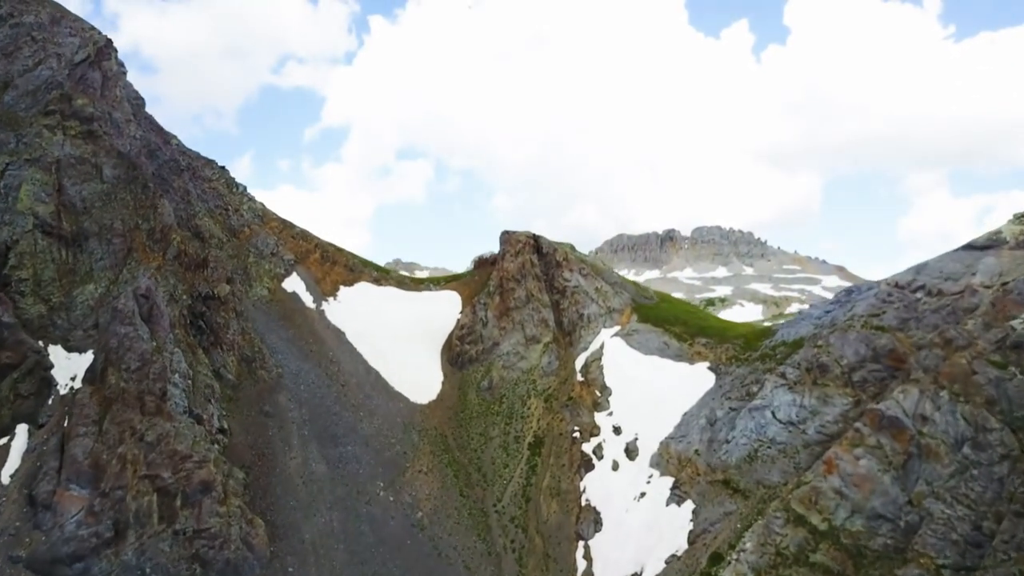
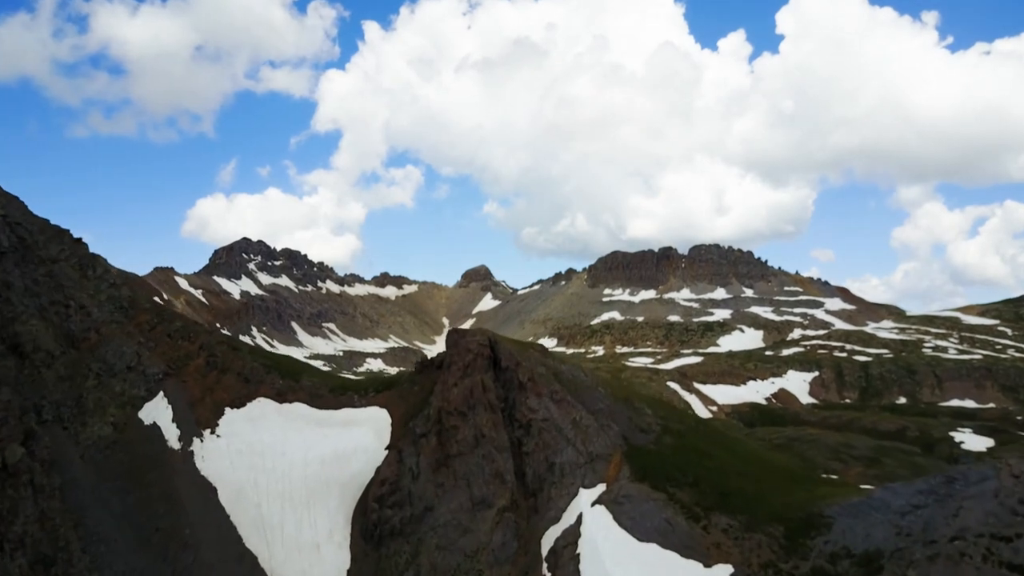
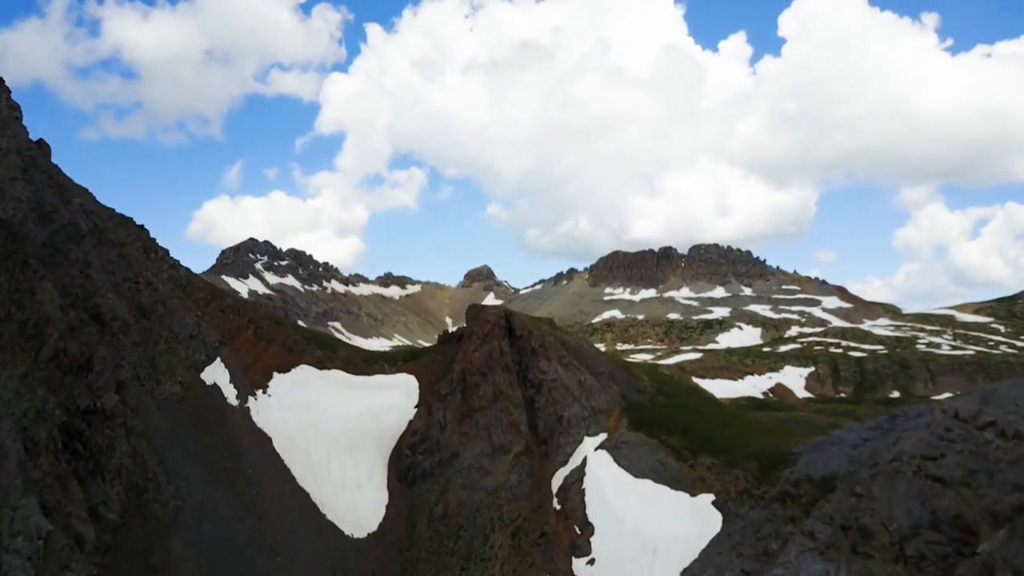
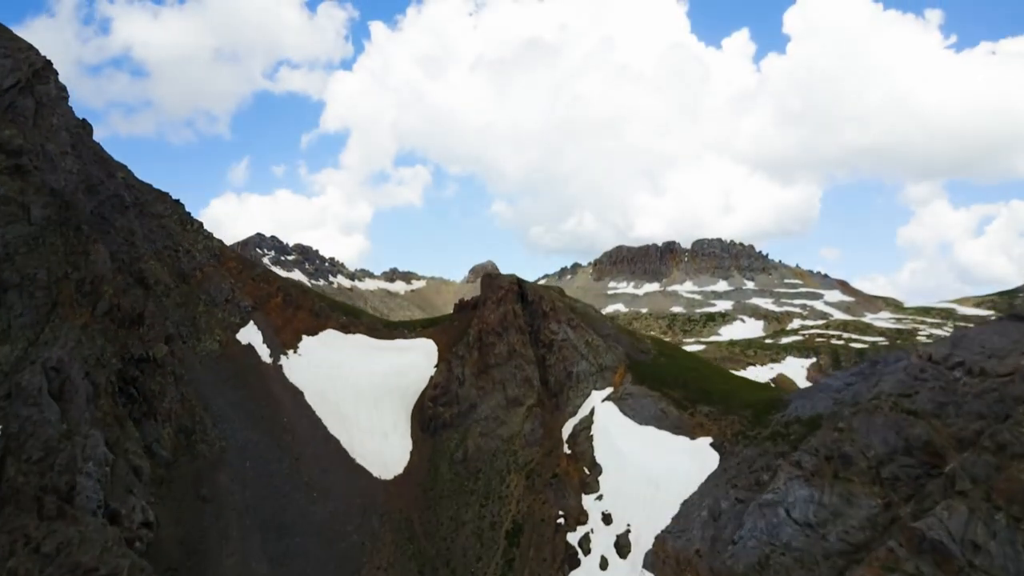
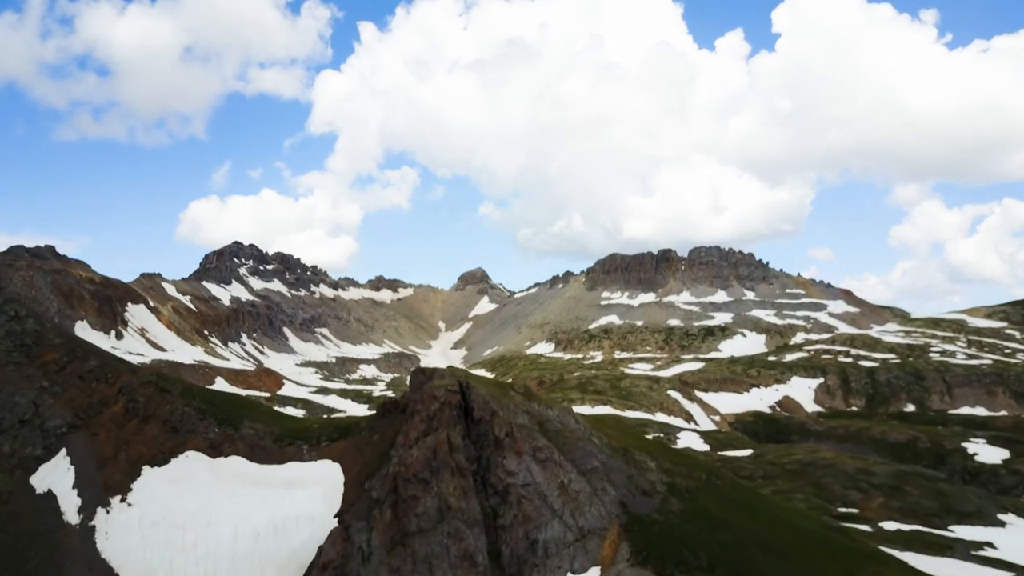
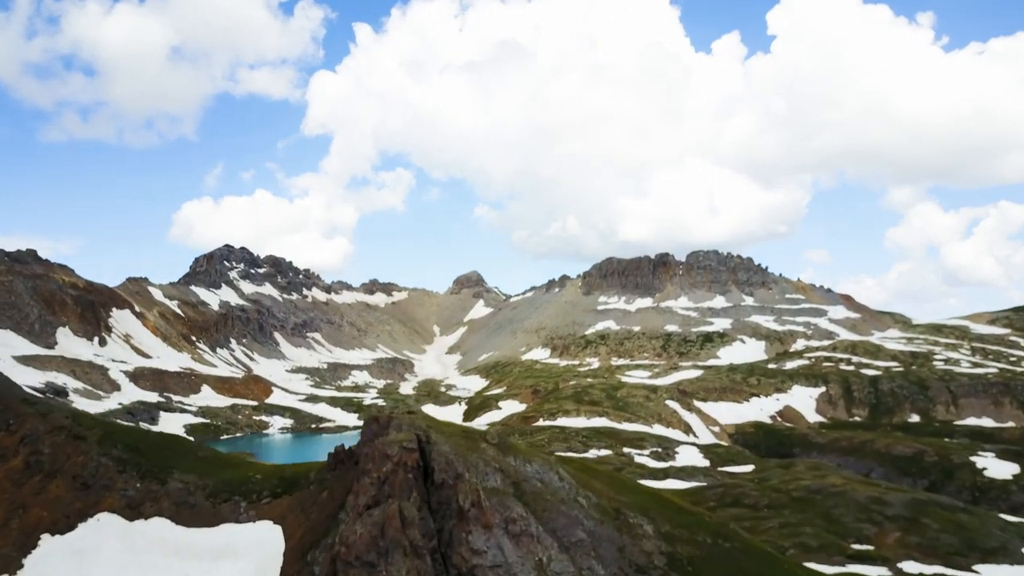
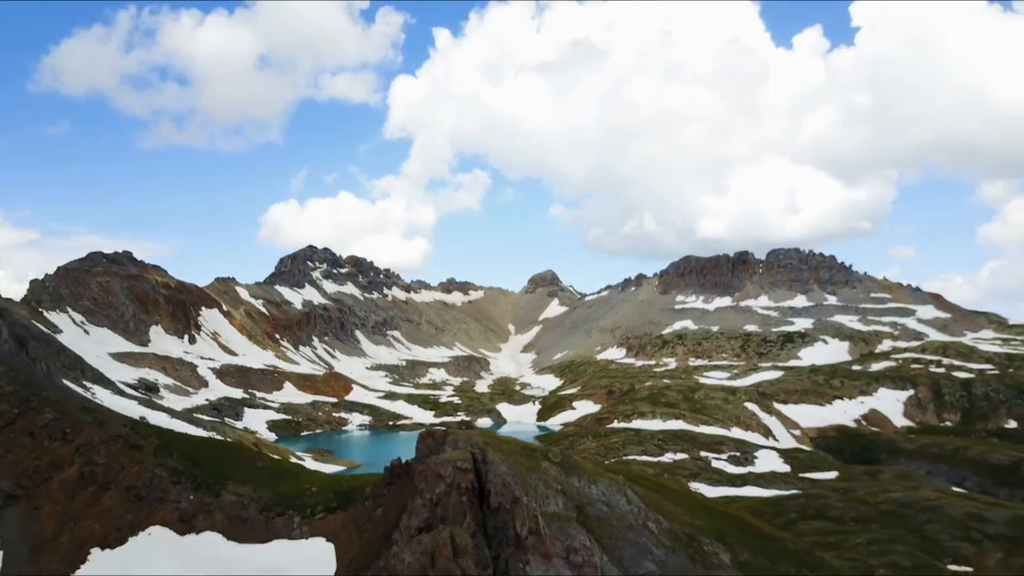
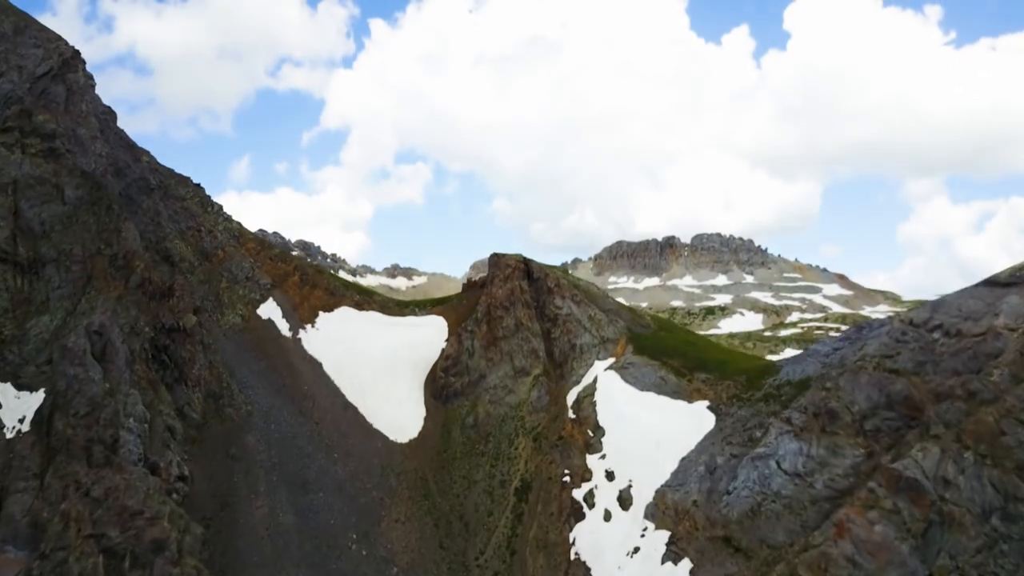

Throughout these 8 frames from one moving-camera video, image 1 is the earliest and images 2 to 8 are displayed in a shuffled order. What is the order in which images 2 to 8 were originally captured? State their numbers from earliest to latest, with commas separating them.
8, 4, 3, 2, 5, 6, 7
